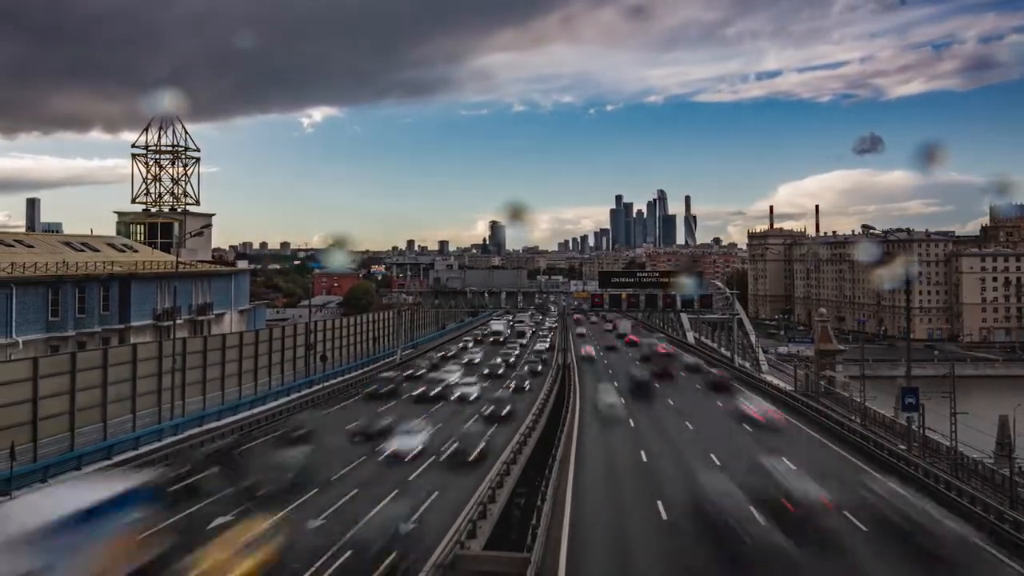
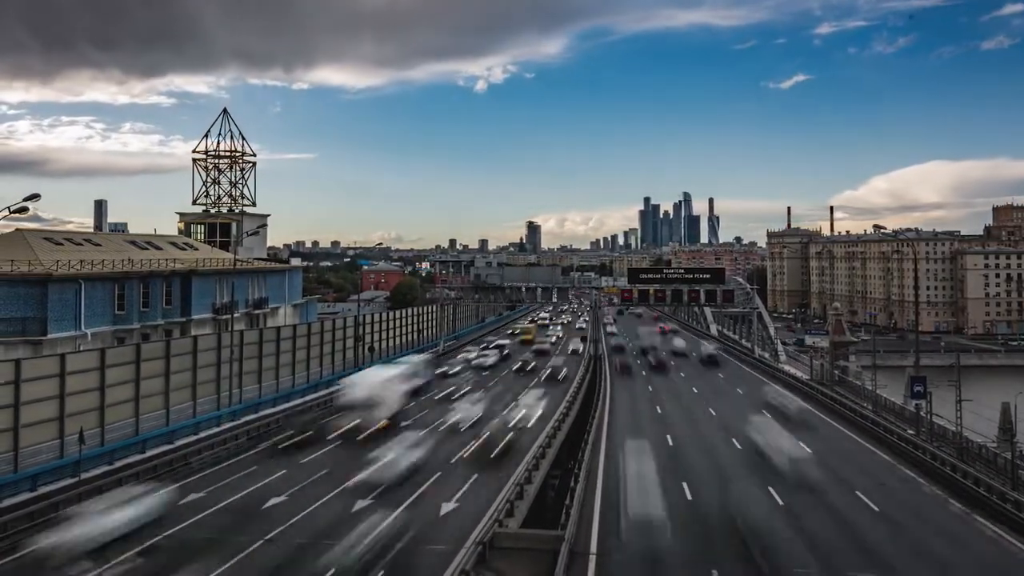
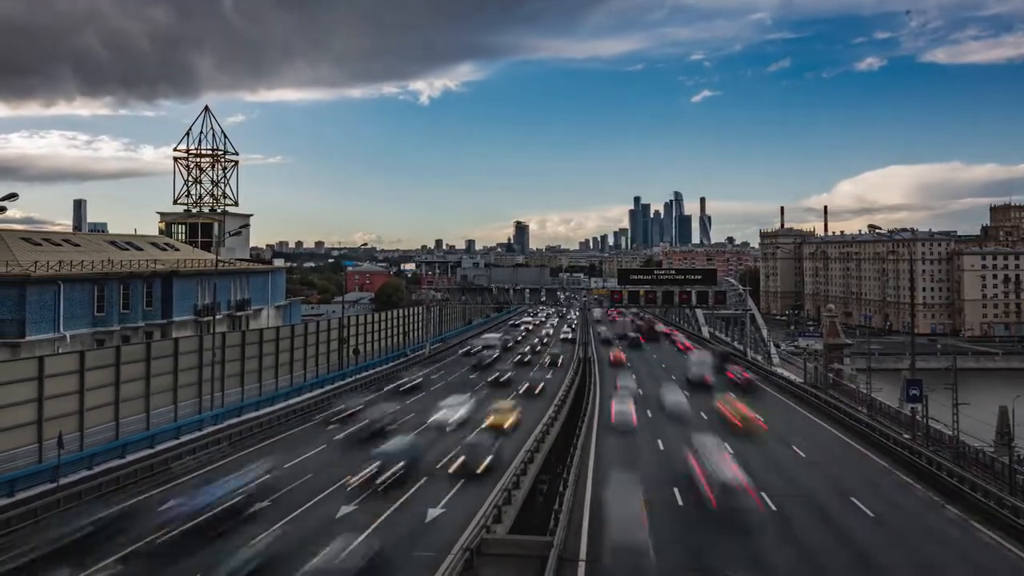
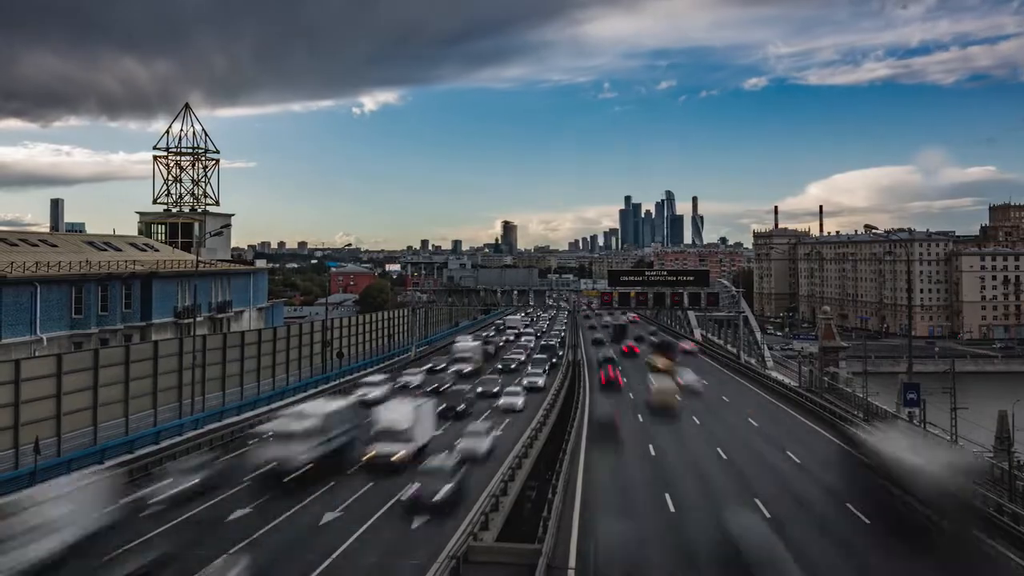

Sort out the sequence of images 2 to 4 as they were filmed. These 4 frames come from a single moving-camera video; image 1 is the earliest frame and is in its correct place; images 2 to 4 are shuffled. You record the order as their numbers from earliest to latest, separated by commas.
4, 3, 2
